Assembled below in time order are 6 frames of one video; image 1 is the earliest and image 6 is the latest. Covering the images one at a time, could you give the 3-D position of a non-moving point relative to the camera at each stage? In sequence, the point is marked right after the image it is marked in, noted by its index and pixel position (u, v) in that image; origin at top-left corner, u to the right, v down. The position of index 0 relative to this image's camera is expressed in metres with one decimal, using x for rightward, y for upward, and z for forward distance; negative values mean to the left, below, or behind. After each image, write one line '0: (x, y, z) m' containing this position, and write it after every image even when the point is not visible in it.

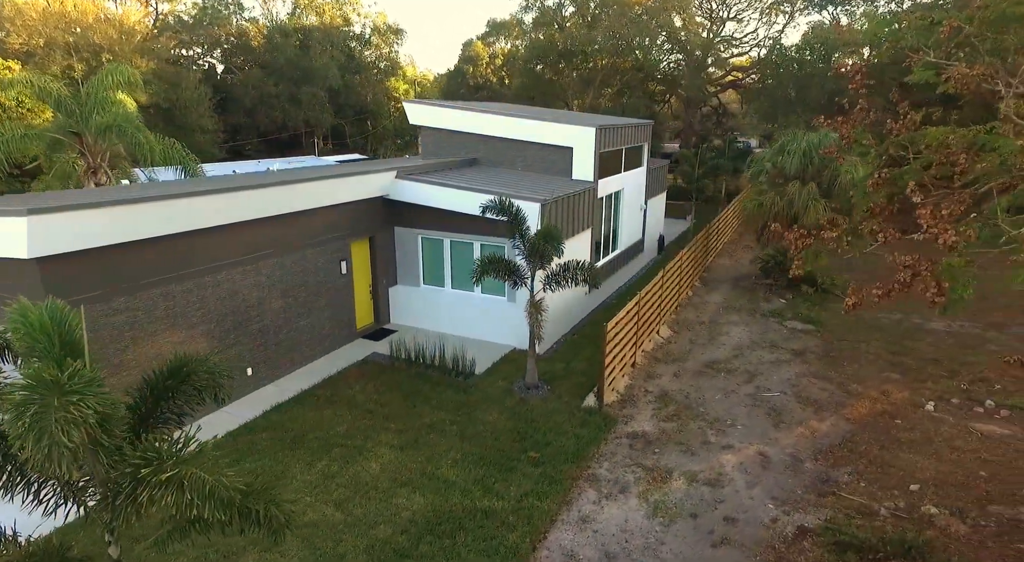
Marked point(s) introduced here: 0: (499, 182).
0: (-0.2, +2.1, +12.4) m
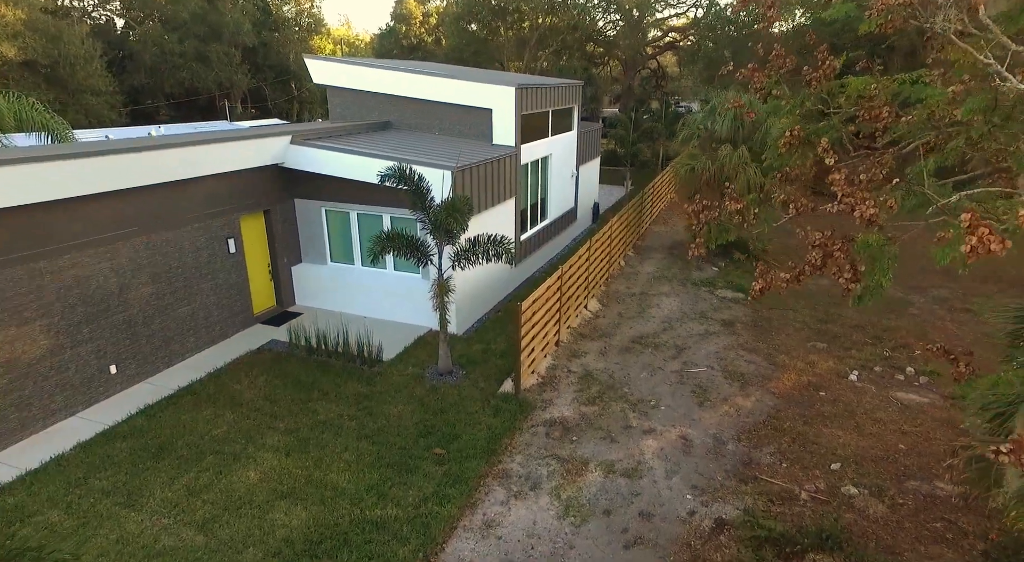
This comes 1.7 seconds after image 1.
0: (-1.9, +2.5, +11.3) m
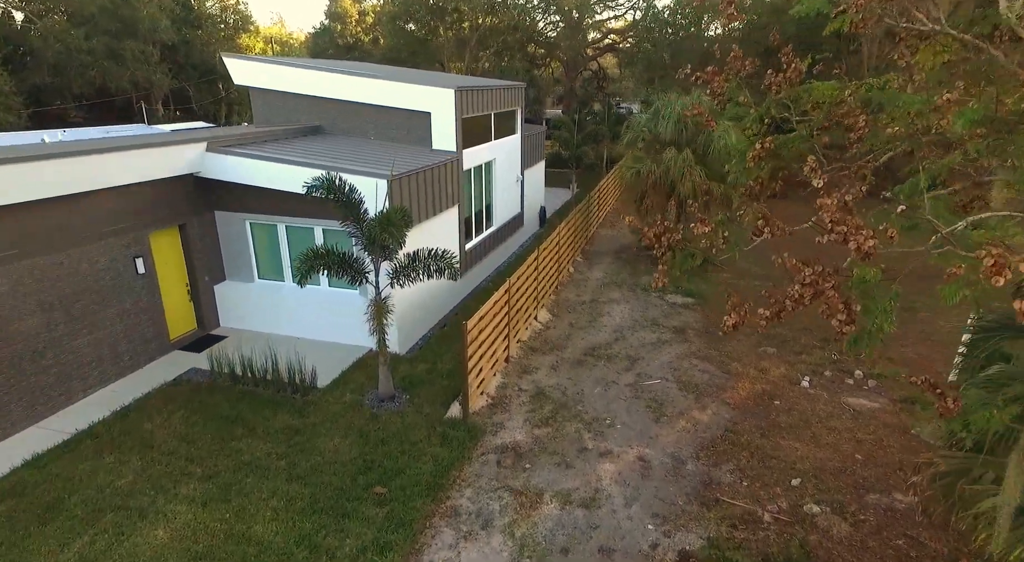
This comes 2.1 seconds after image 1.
0: (-2.9, +2.2, +10.6) m
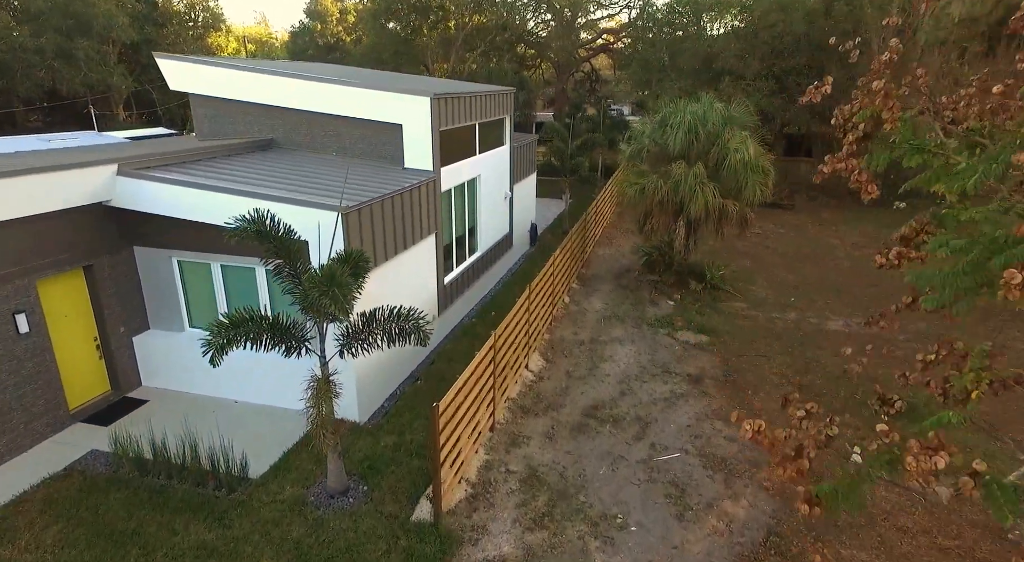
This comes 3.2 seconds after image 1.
0: (-3.2, +1.5, +8.7) m
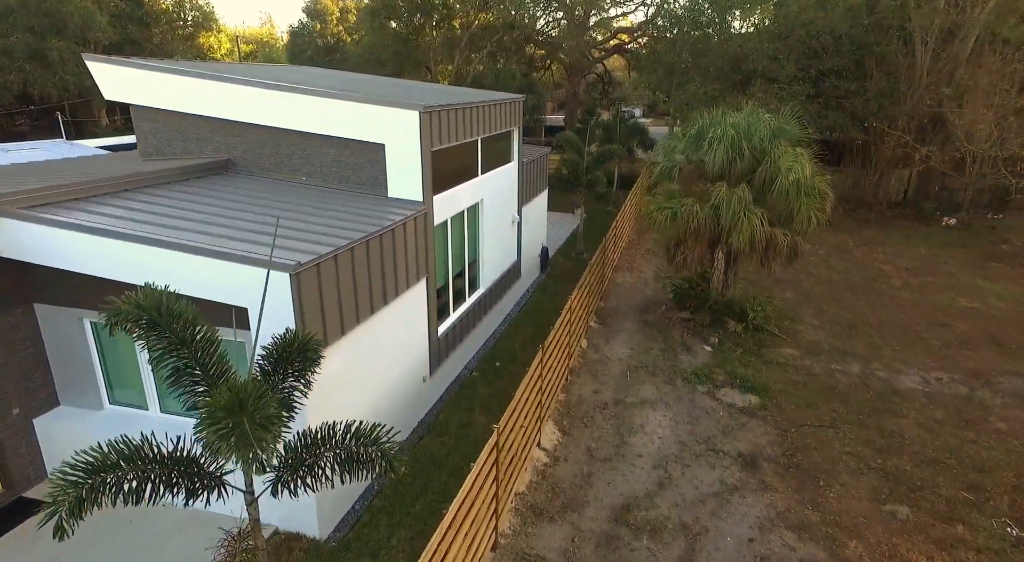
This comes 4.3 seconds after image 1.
0: (-3.1, +0.8, +6.8) m
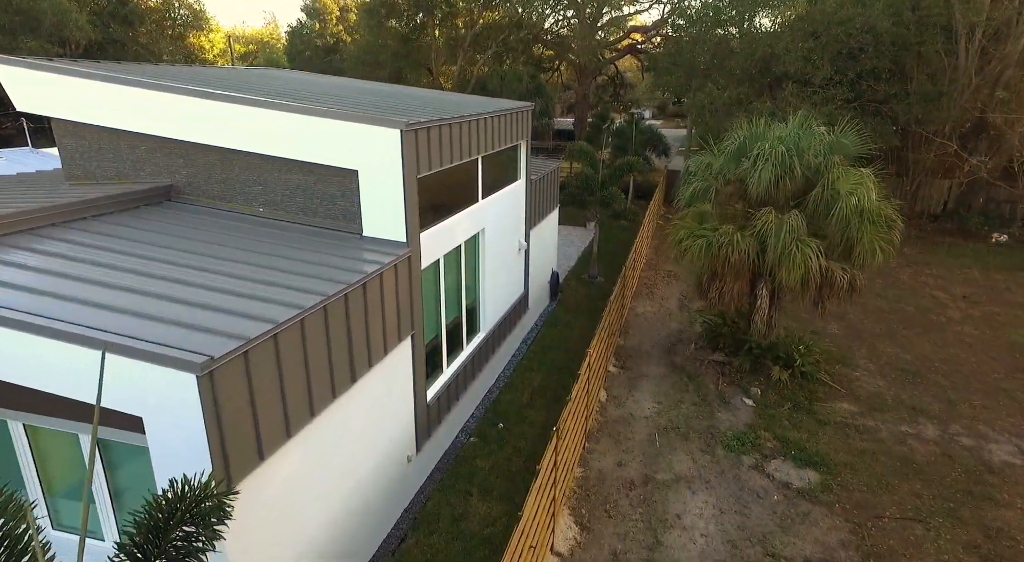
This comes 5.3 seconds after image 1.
0: (-3.0, +0.1, +5.1) m
